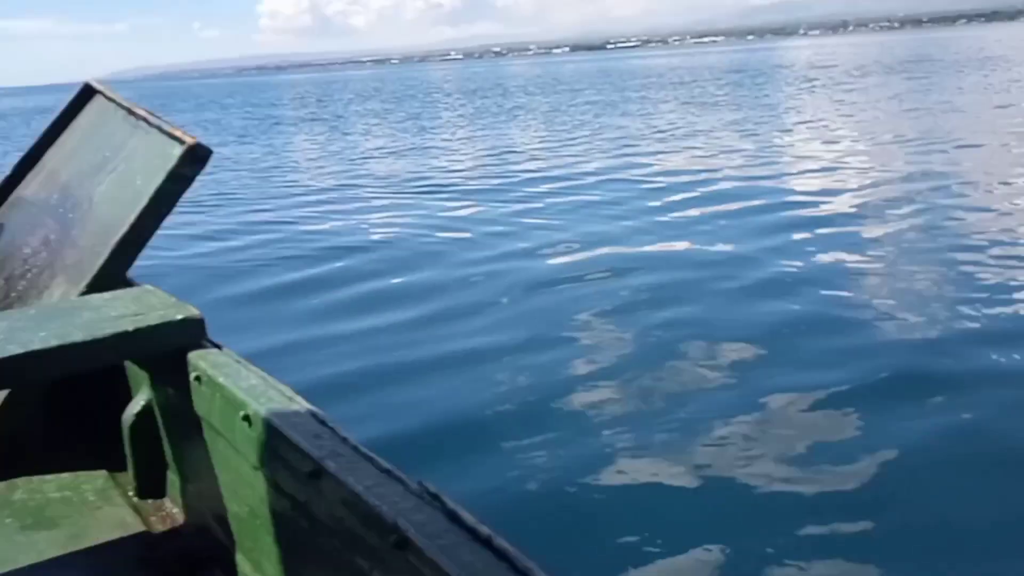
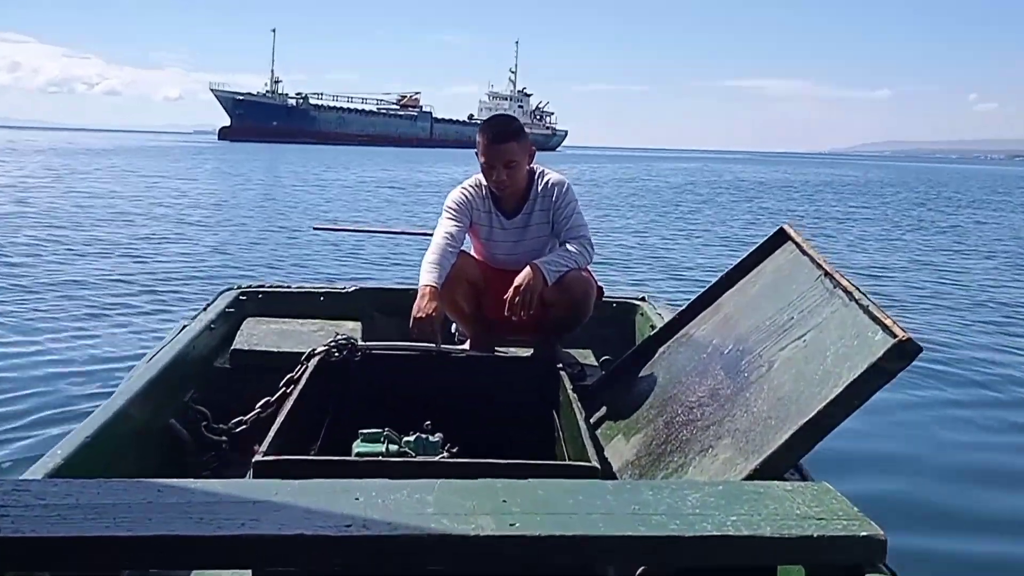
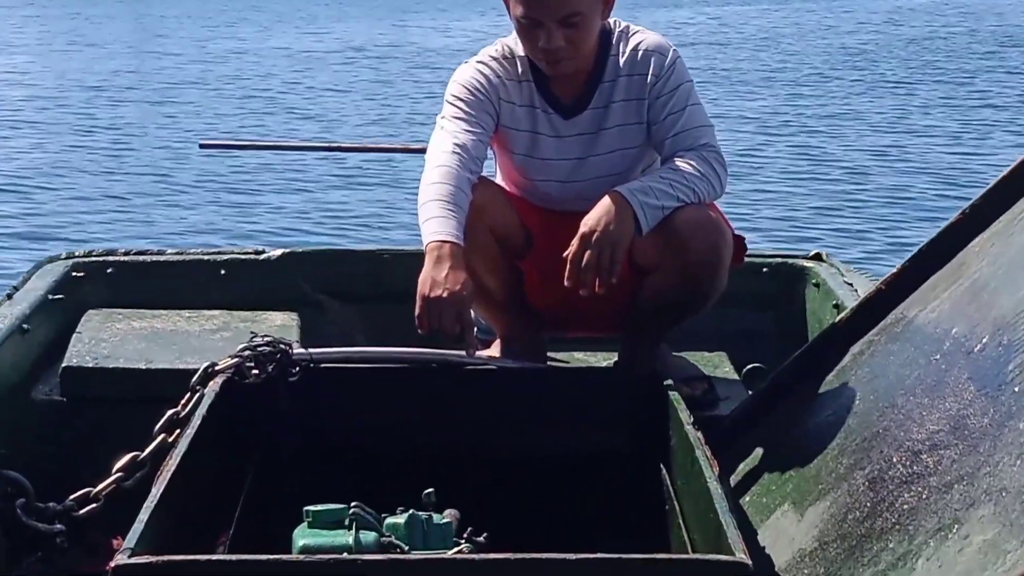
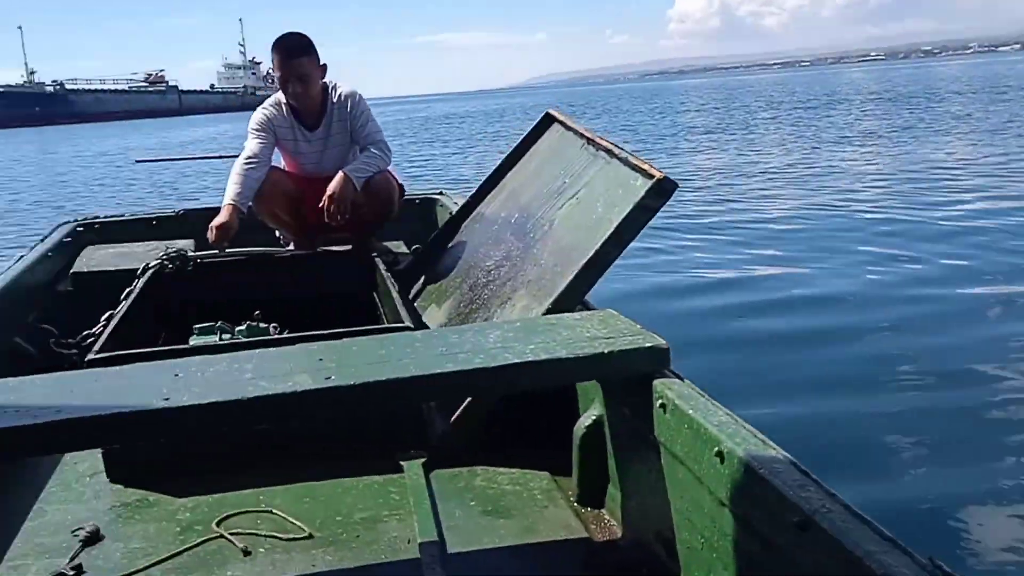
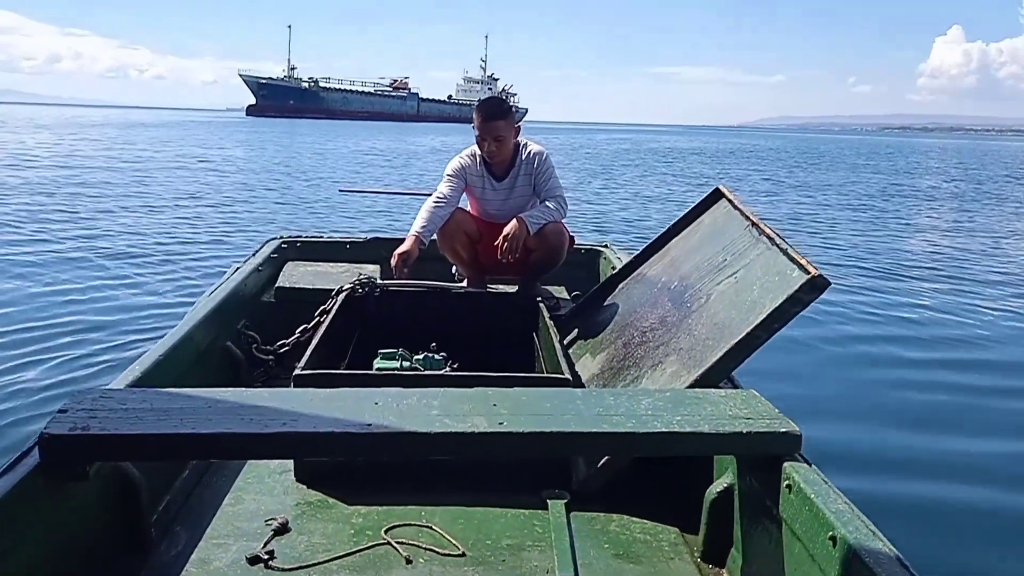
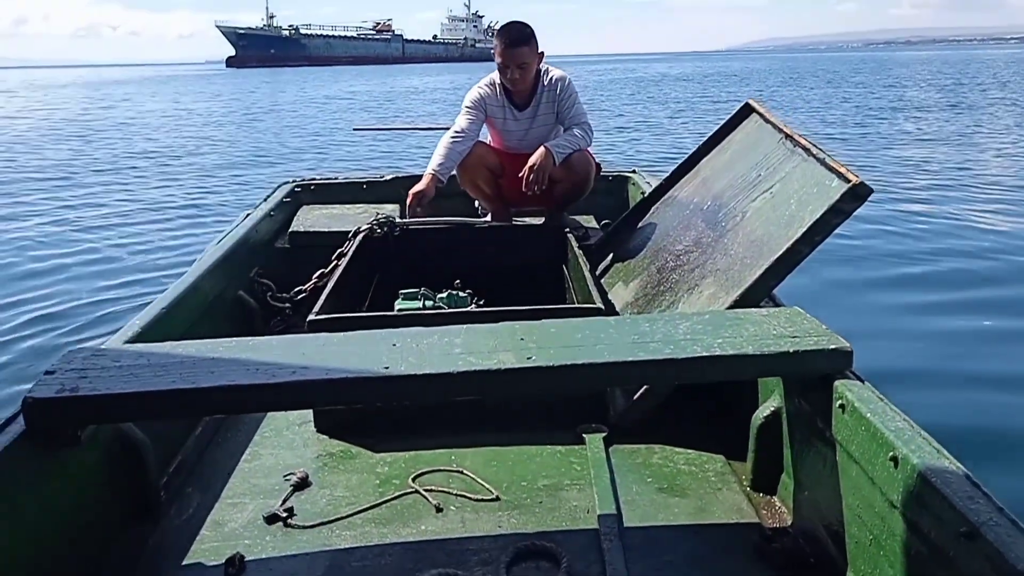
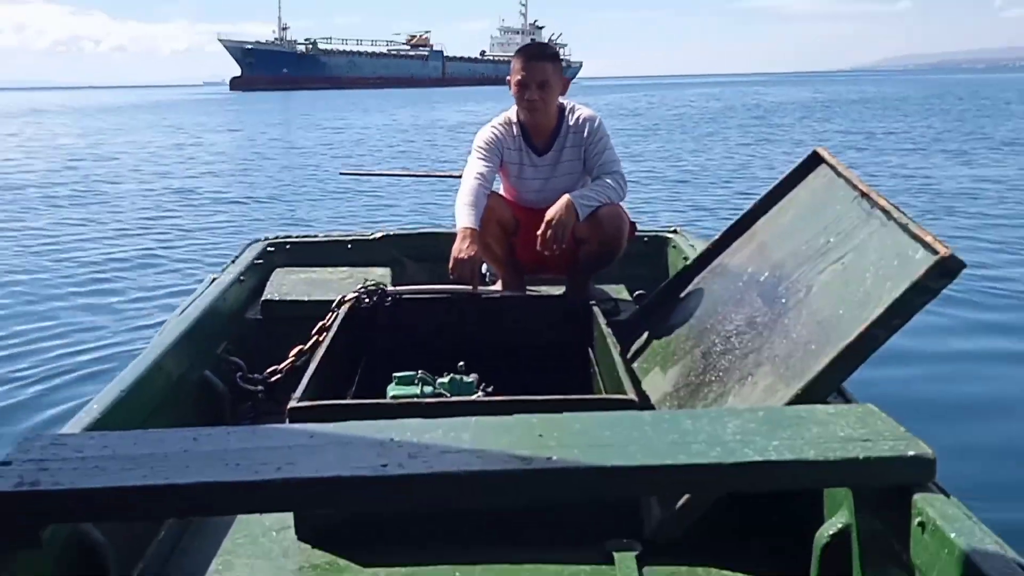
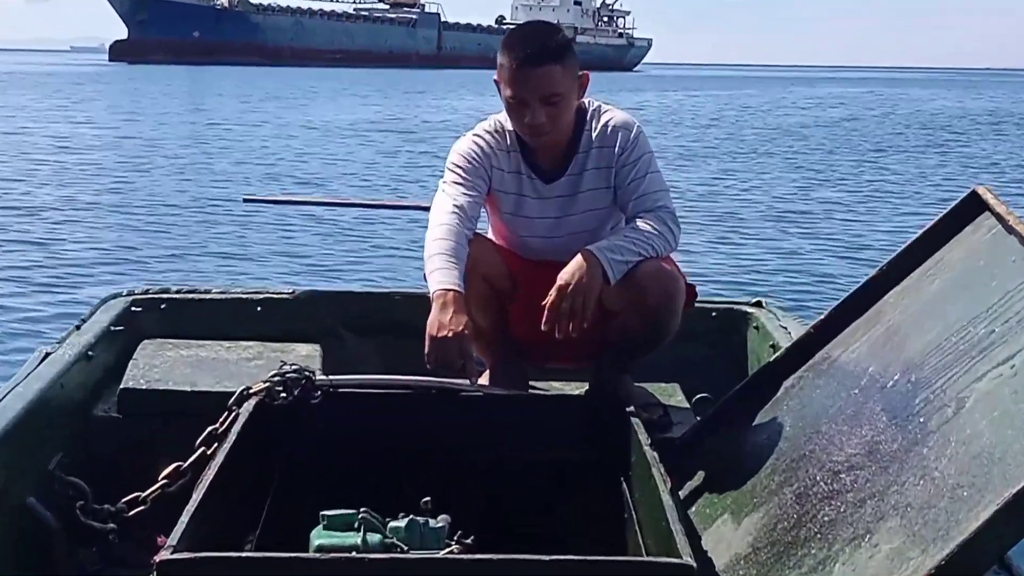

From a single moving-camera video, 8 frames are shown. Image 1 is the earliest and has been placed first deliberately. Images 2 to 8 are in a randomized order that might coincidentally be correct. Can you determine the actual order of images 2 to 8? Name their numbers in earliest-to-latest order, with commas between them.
4, 6, 5, 2, 8, 3, 7
